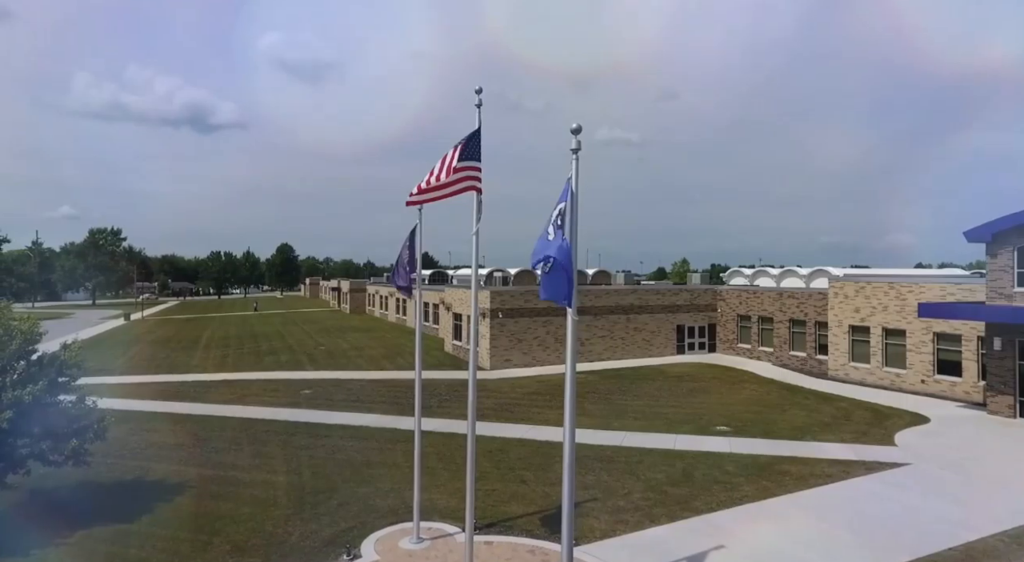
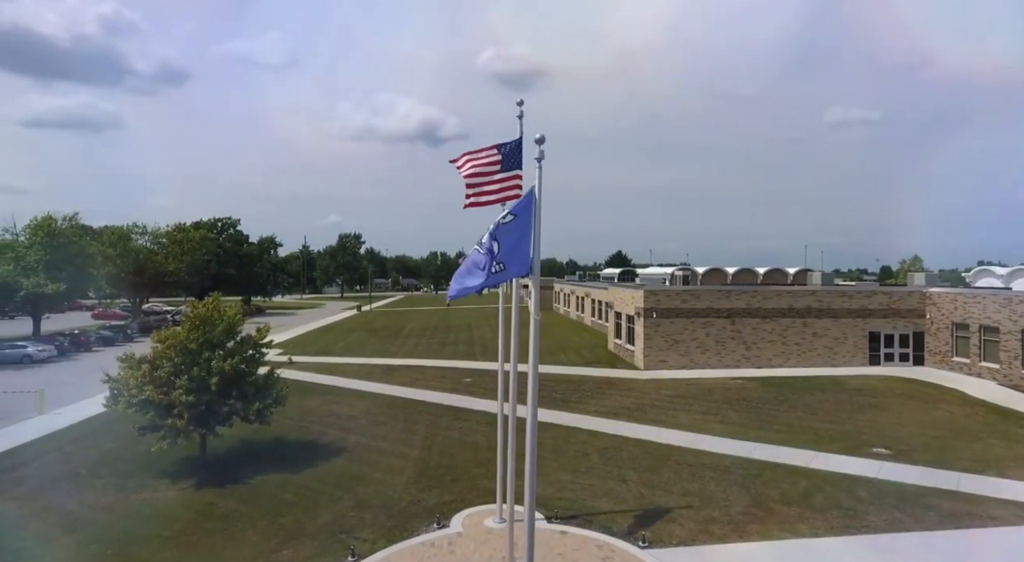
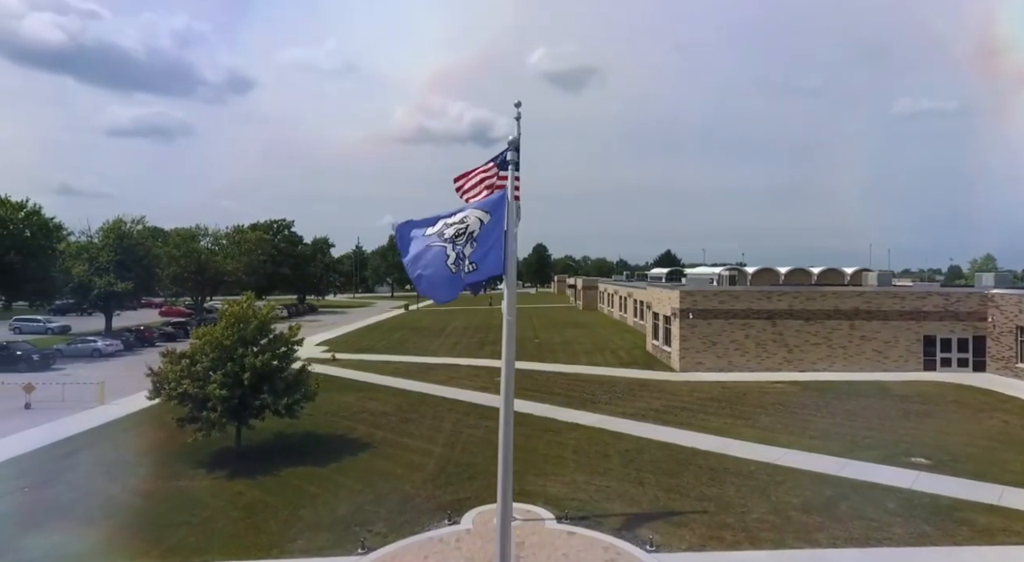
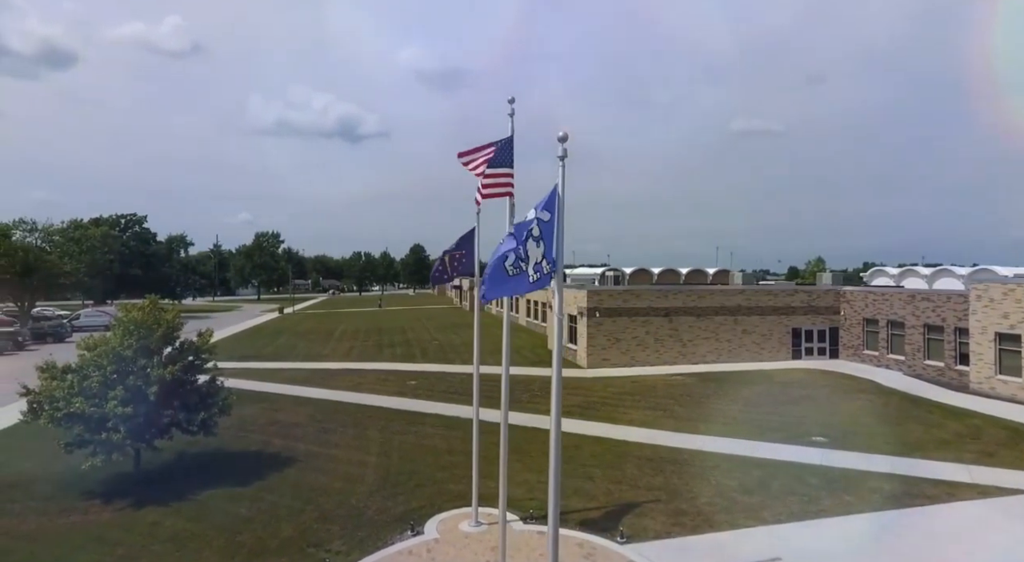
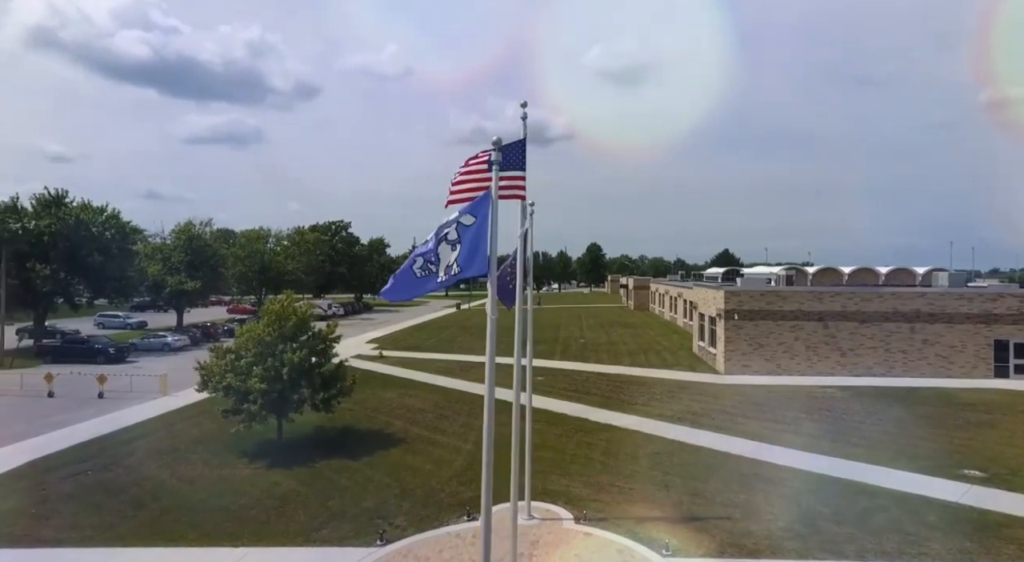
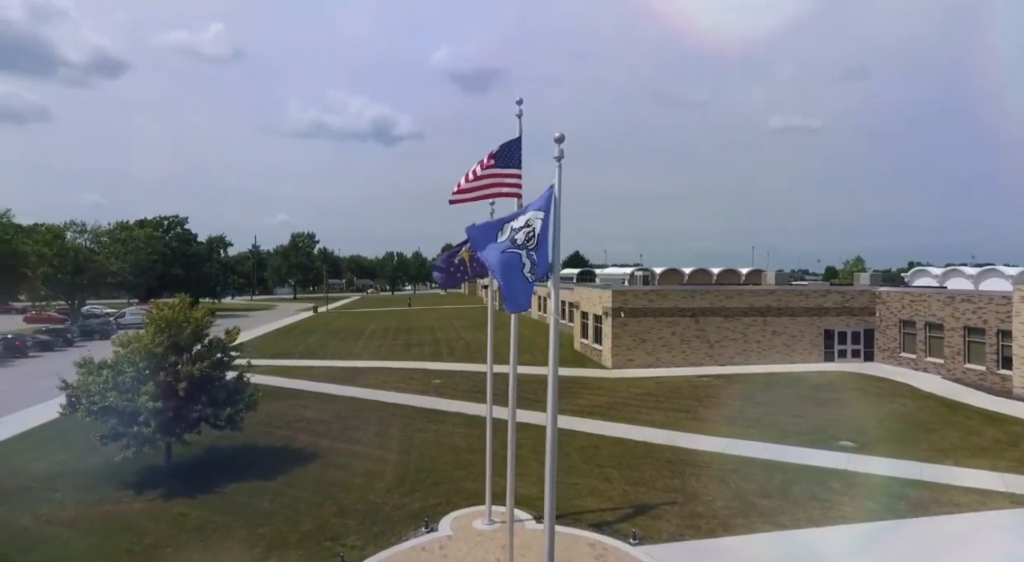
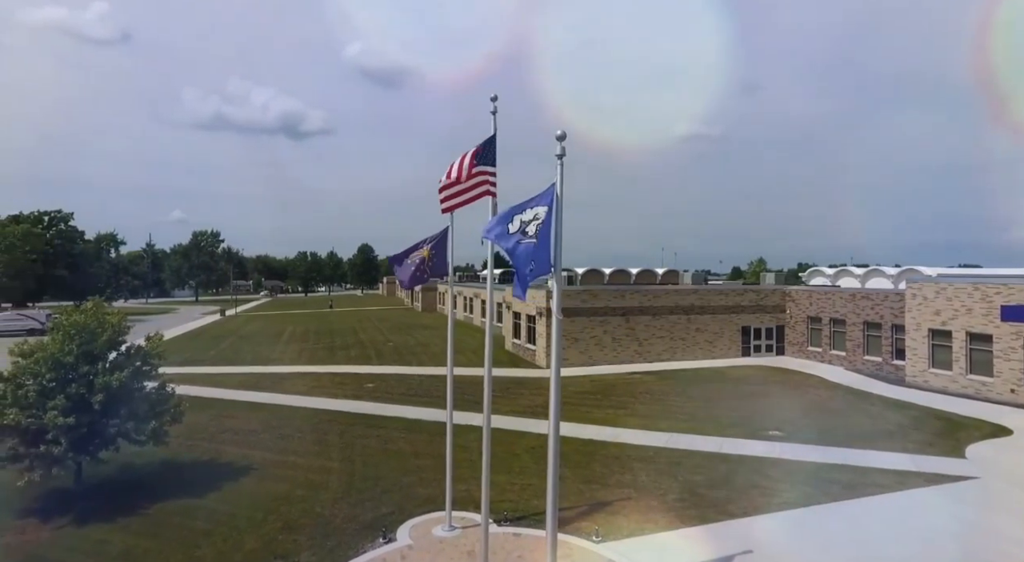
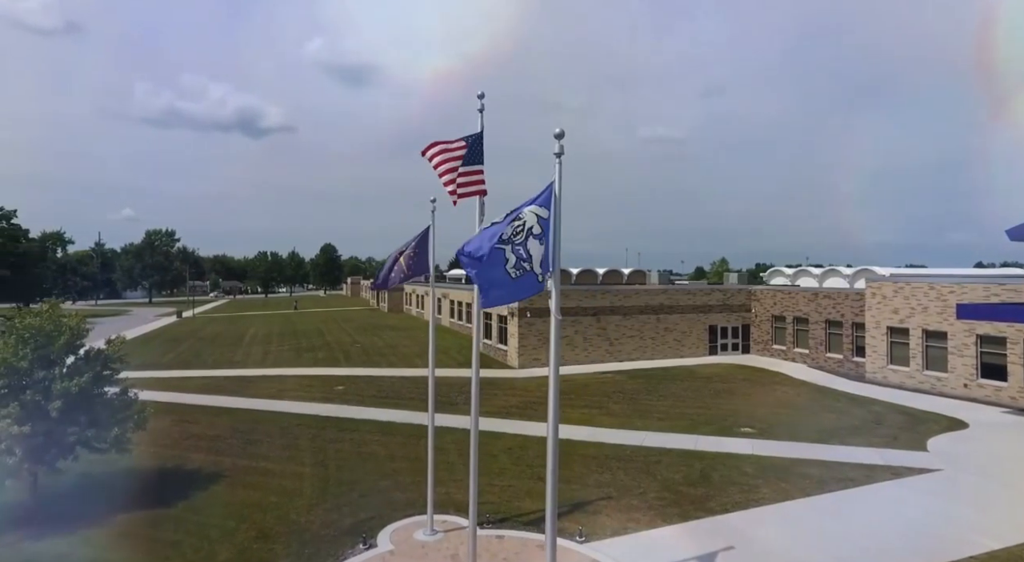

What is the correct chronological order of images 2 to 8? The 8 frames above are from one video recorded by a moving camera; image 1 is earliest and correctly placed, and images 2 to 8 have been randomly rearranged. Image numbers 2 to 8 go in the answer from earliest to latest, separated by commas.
8, 7, 4, 6, 2, 3, 5
